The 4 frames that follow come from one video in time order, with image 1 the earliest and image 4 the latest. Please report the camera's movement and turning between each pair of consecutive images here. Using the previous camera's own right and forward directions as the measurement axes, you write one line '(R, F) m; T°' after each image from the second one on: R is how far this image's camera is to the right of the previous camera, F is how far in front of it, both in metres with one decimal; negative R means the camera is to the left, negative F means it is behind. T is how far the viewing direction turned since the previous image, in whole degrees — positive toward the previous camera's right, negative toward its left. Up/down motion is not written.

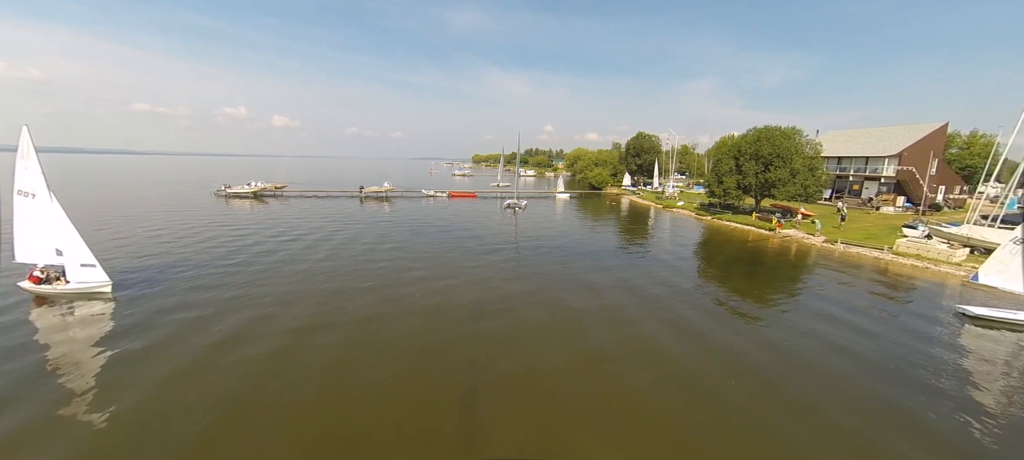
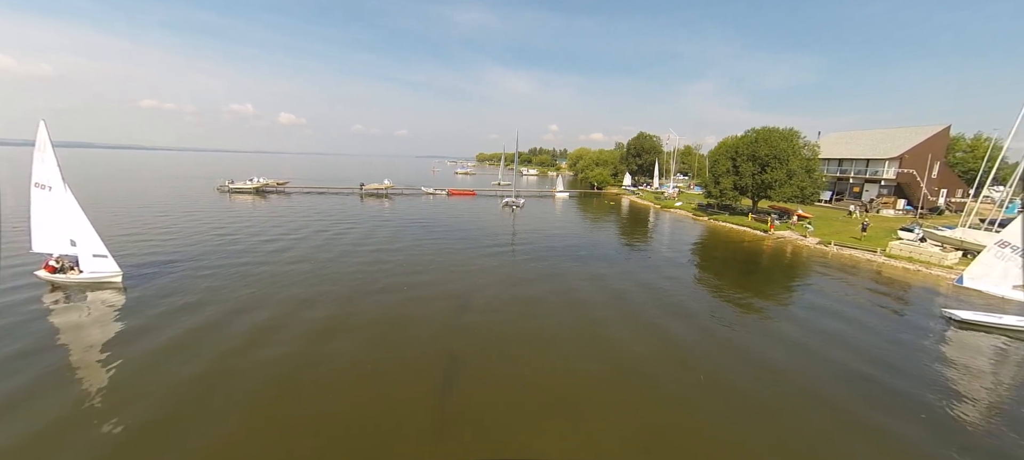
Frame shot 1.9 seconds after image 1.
(+0.7, -0.2) m; -1°
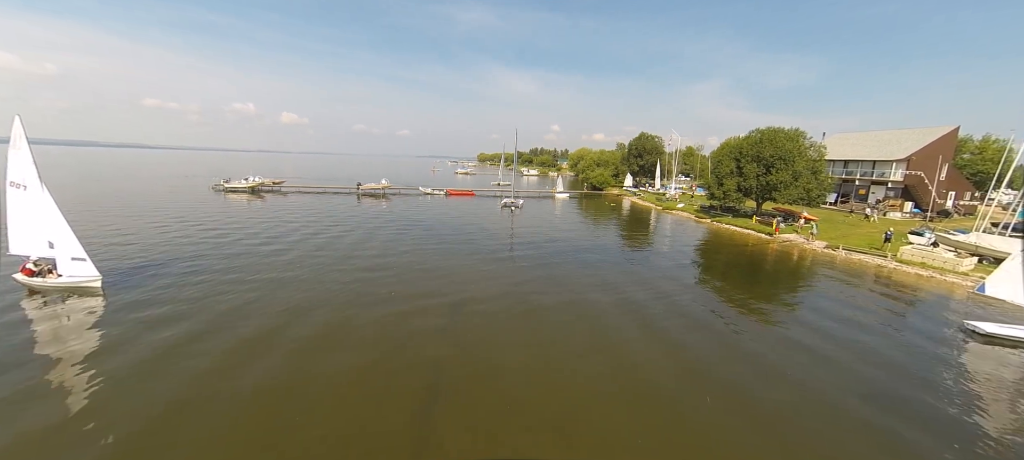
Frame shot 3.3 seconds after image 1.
(+0.3, +0.8) m; 0°
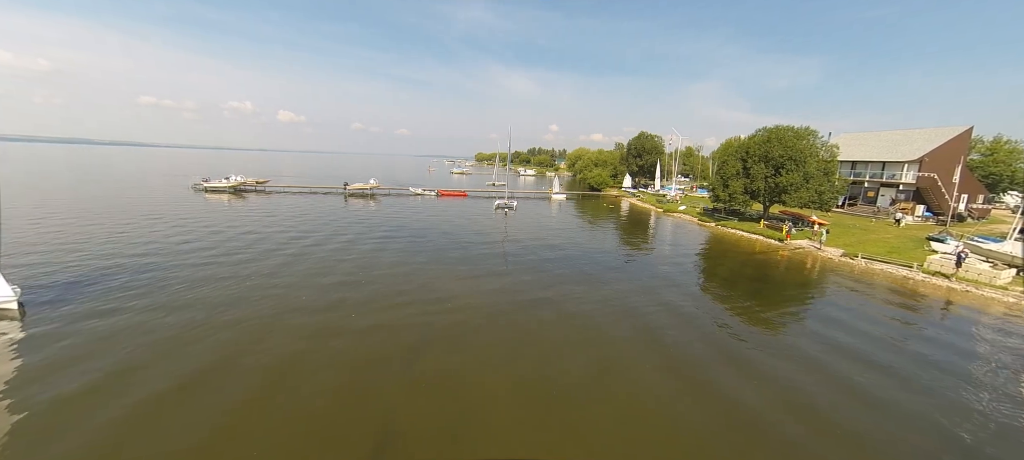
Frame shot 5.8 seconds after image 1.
(+0.5, +2.1) m; 0°
